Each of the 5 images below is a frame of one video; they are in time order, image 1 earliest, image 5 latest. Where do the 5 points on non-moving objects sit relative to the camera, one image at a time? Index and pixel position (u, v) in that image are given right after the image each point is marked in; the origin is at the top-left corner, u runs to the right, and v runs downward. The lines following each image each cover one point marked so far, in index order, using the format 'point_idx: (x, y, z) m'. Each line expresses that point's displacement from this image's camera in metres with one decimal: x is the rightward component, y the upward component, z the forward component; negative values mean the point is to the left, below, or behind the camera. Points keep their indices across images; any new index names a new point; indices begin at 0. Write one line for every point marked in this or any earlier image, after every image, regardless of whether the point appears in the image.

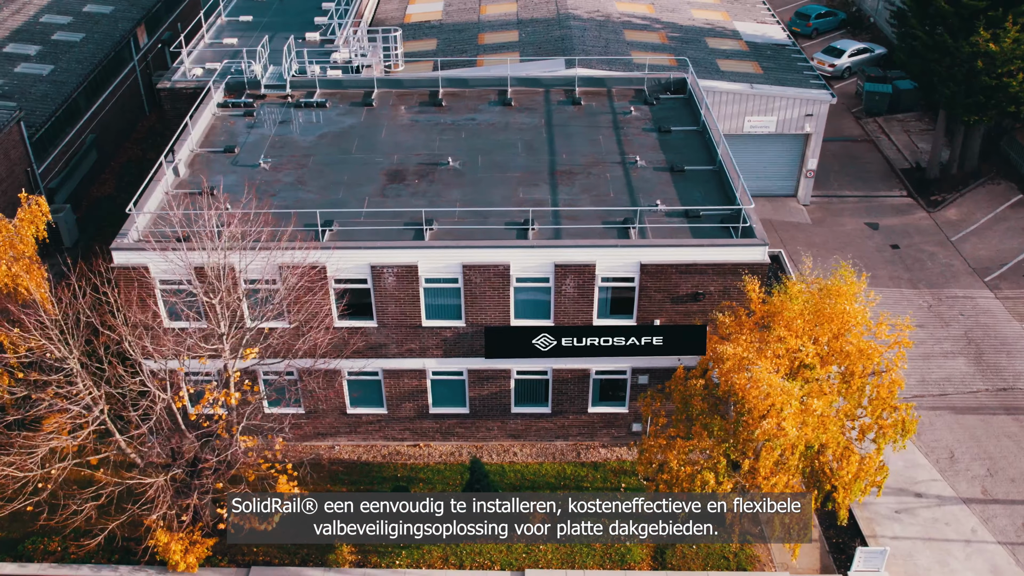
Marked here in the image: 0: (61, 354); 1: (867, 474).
0: (-9.1, -1.4, +19.5) m
1: (+7.3, -3.8, +19.7) m
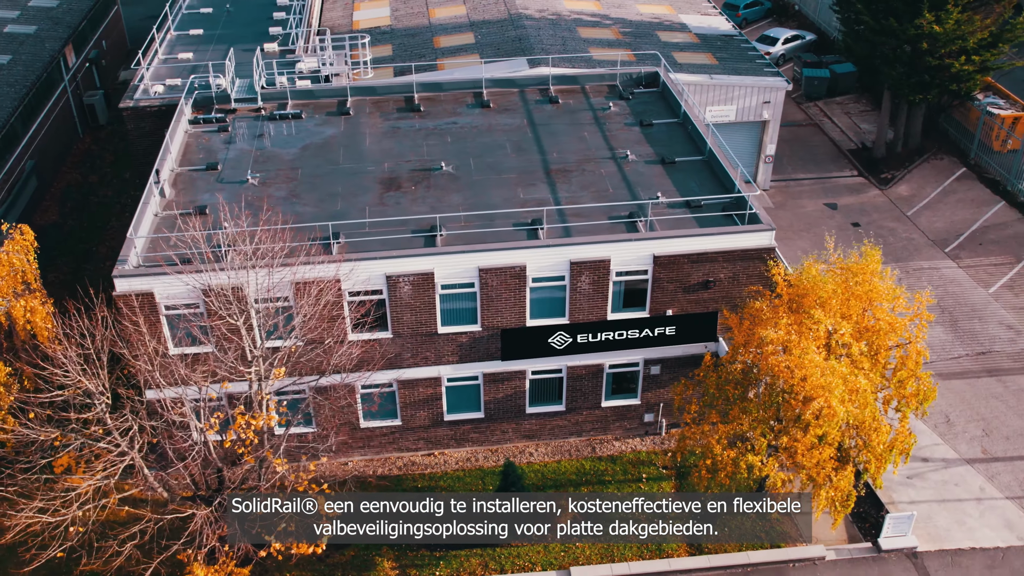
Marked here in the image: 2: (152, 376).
0: (-8.1, -2.0, +18.6) m
1: (+8.3, -3.3, +20.4) m
2: (-7.2, -1.8, +19.2) m
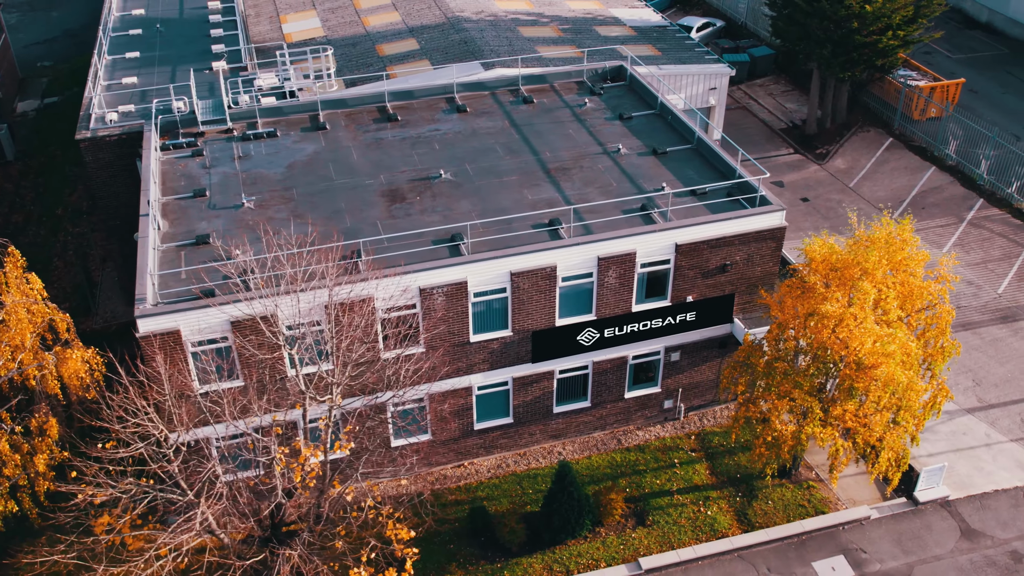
0: (-6.4, -2.7, +17.5) m
1: (+9.6, -2.5, +21.6) m
2: (-5.6, -2.5, +18.2) m
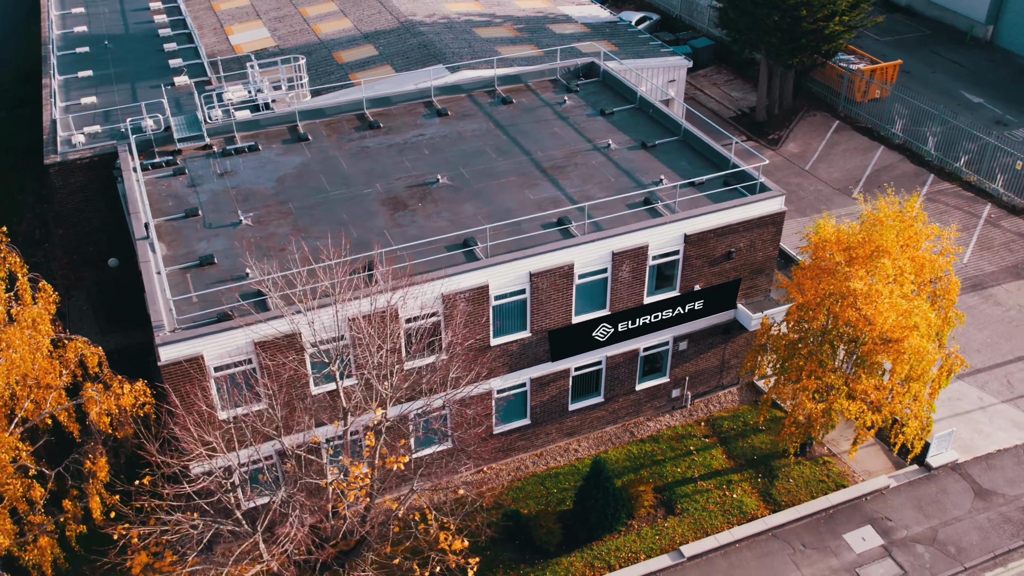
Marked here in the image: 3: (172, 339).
0: (-5.2, -3.2, +16.8) m
1: (+10.4, -1.9, +22.5) m
2: (-4.4, -2.8, +17.6) m
3: (-6.9, -1.0, +19.6) m
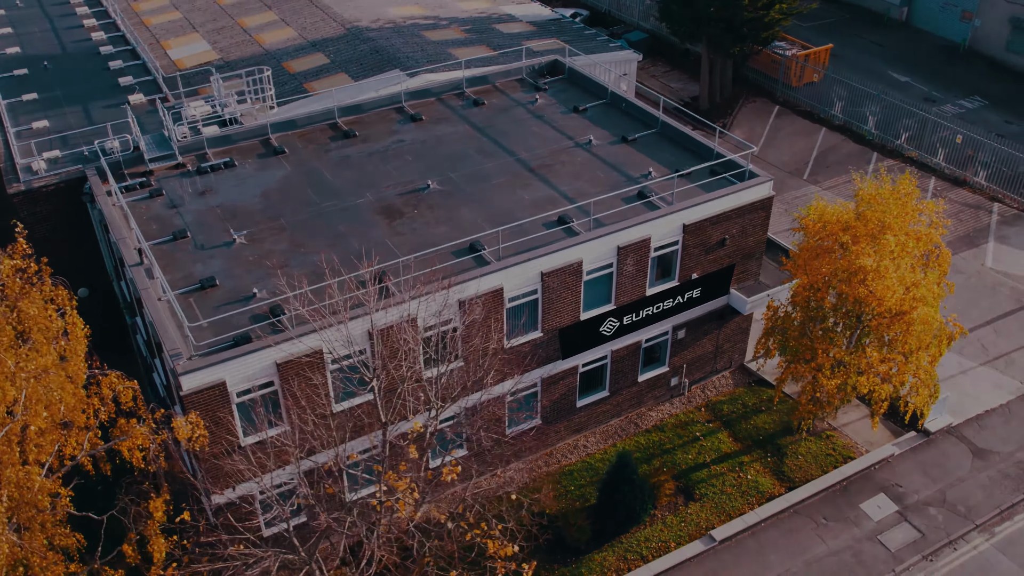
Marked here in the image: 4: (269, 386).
0: (-4.0, -3.5, +16.3) m
1: (+10.8, -1.2, +23.5) m
2: (-3.3, -3.2, +17.1) m
3: (-6.1, -1.5, +18.8) m
4: (-5.0, -2.0, +20.1) m
